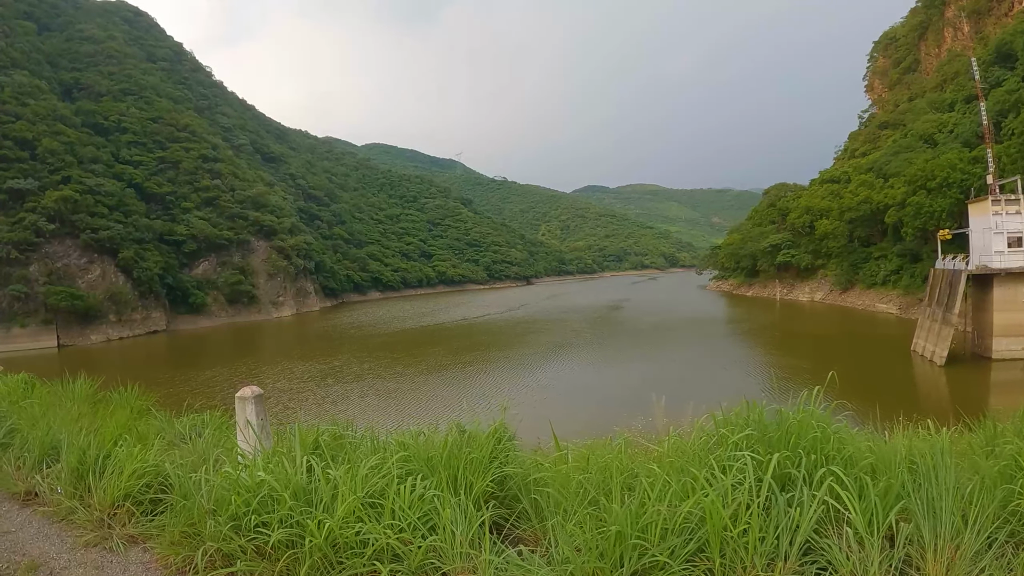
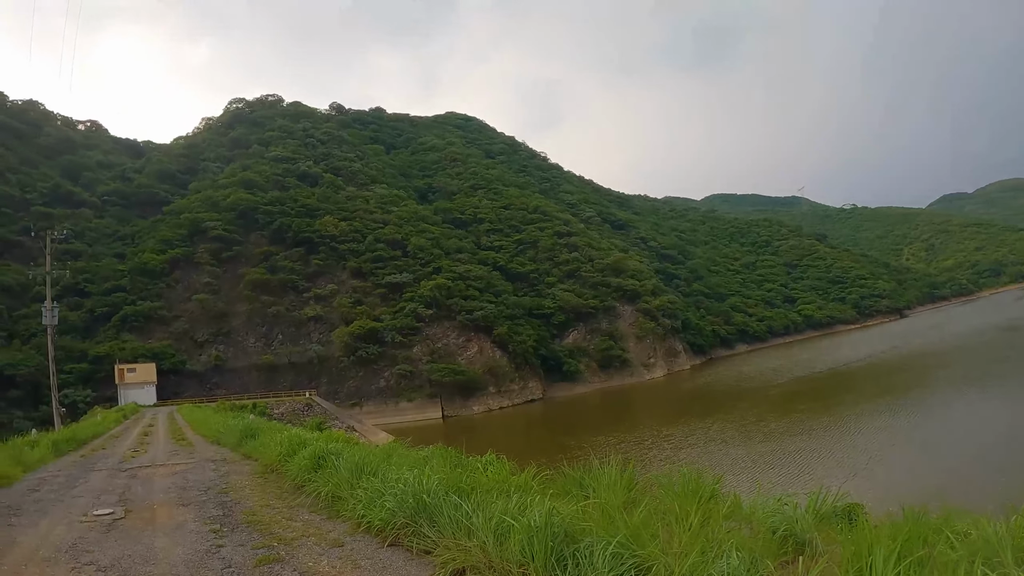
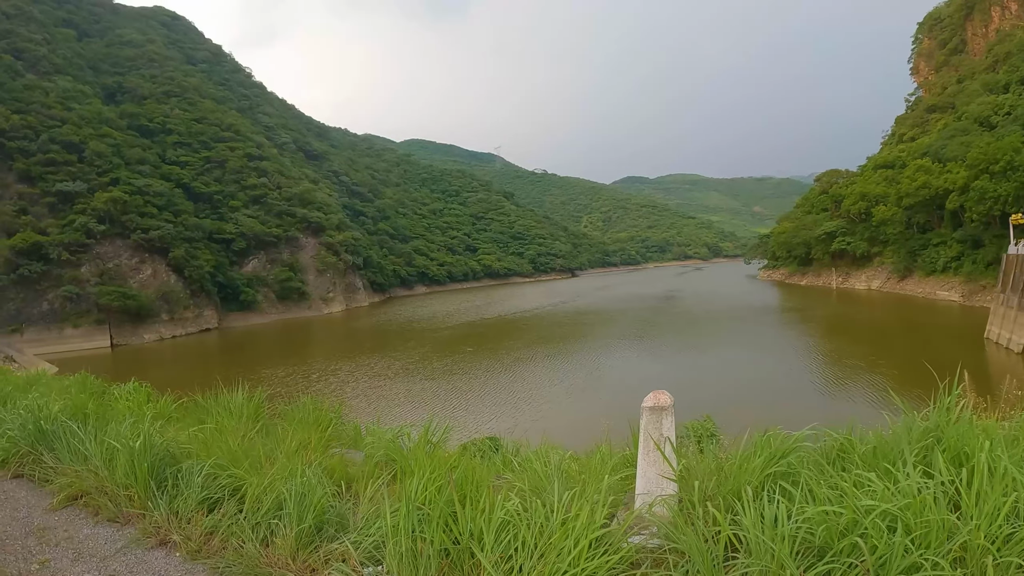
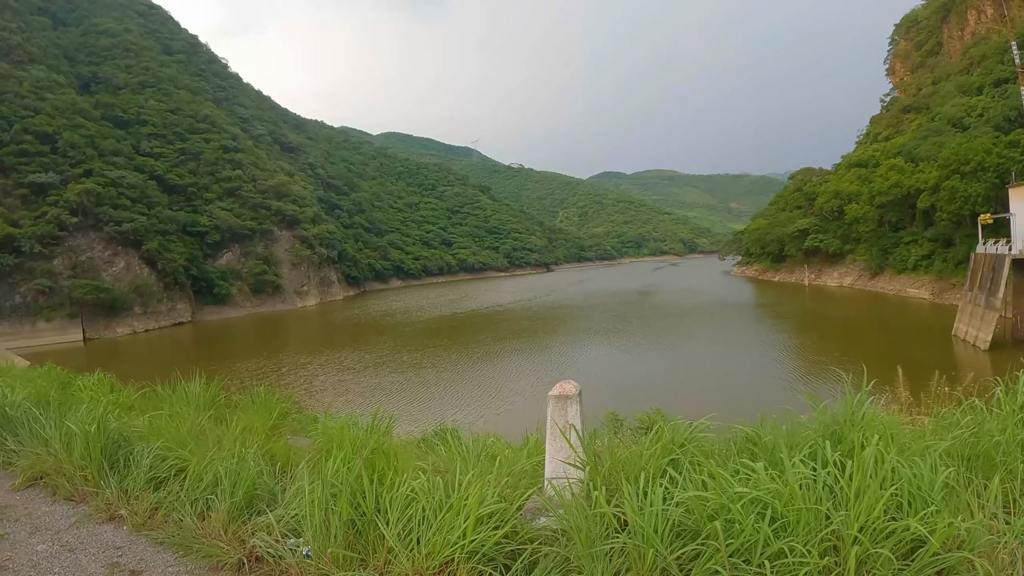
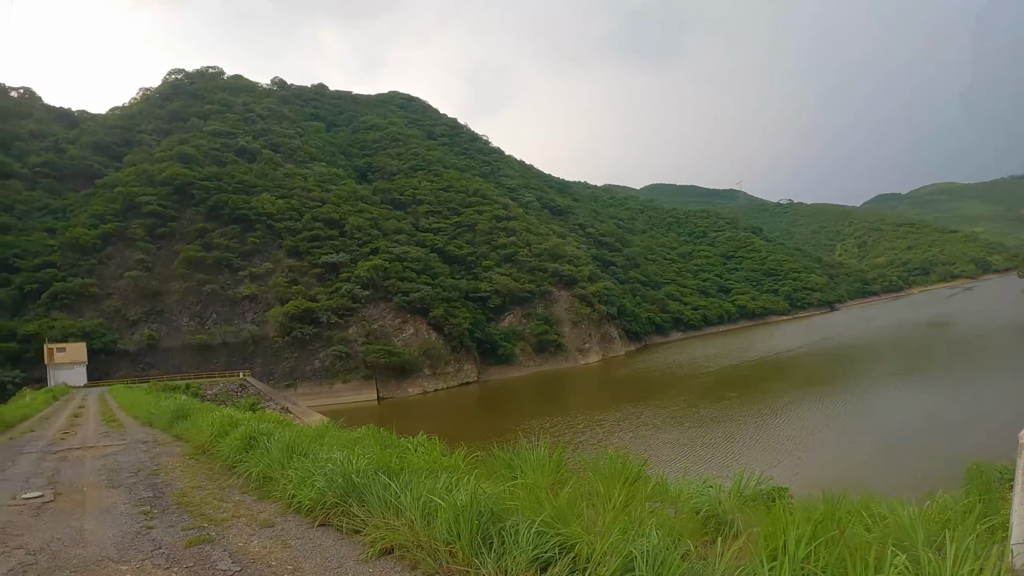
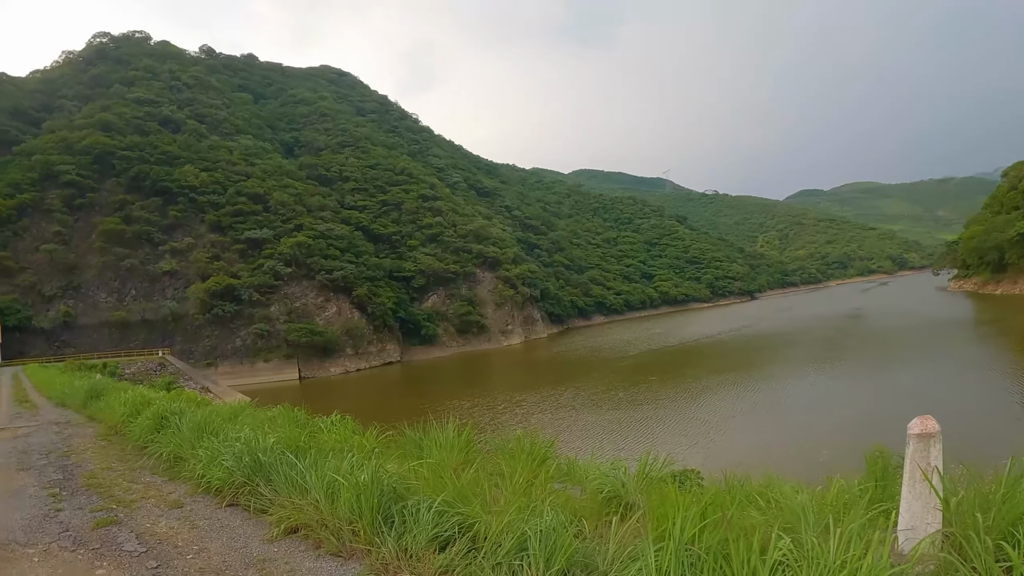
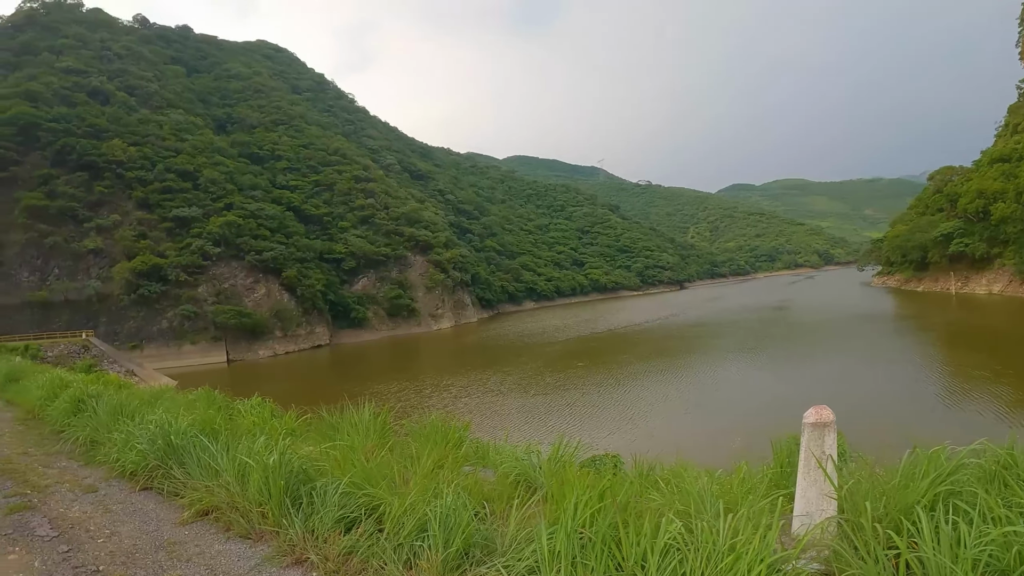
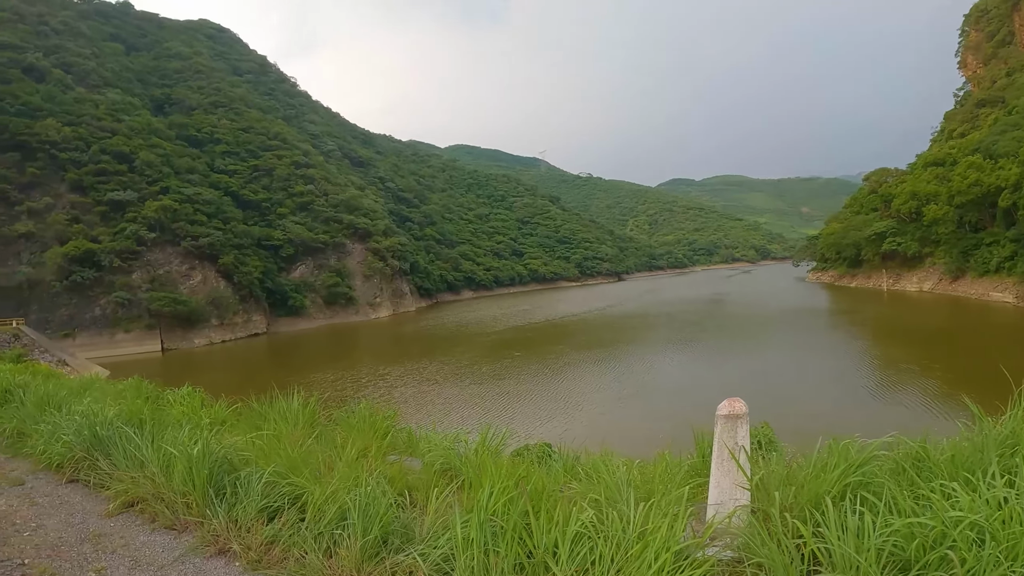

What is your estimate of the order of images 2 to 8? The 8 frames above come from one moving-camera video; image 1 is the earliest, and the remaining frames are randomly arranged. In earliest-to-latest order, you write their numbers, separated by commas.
4, 3, 8, 7, 6, 5, 2
